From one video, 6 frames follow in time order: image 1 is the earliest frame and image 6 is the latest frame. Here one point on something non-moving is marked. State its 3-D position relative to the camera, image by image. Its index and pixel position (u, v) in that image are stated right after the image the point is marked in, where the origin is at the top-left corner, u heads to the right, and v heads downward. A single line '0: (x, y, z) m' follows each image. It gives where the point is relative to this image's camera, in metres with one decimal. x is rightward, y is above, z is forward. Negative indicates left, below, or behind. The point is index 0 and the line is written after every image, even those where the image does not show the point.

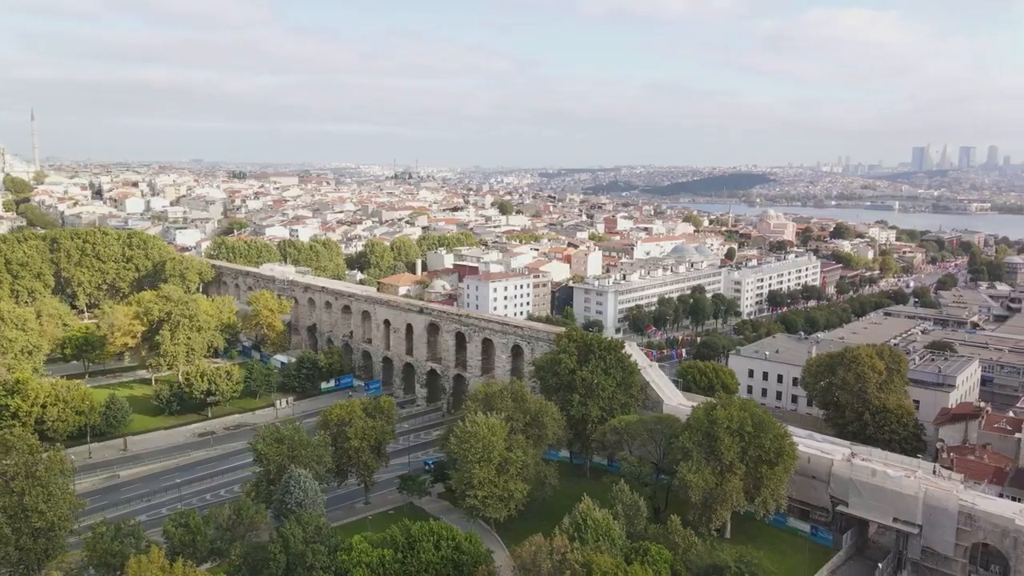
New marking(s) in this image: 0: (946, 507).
0: (+11.7, -5.9, +18.8) m
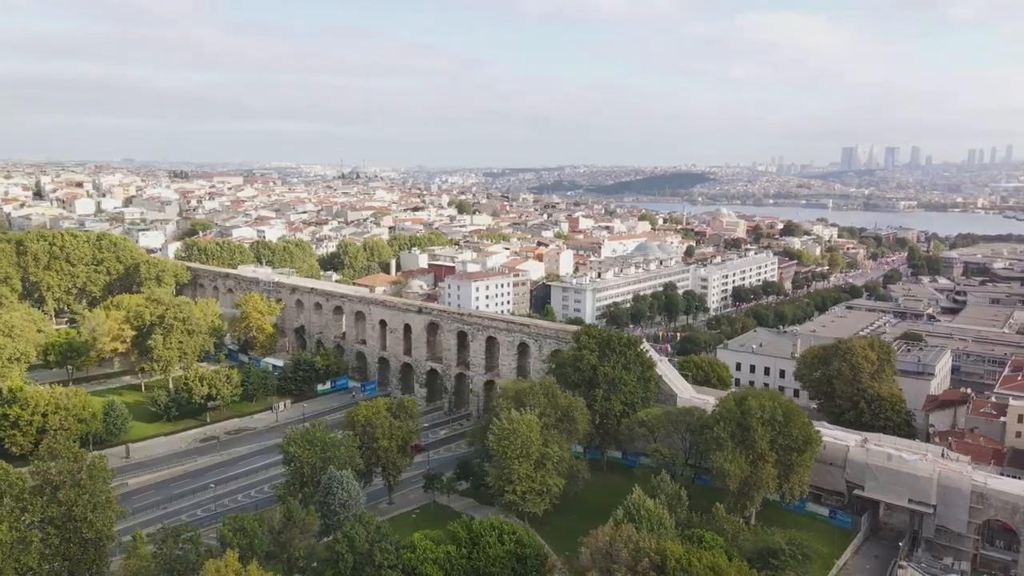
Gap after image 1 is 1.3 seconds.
0: (+12.8, -5.7, +19.9) m
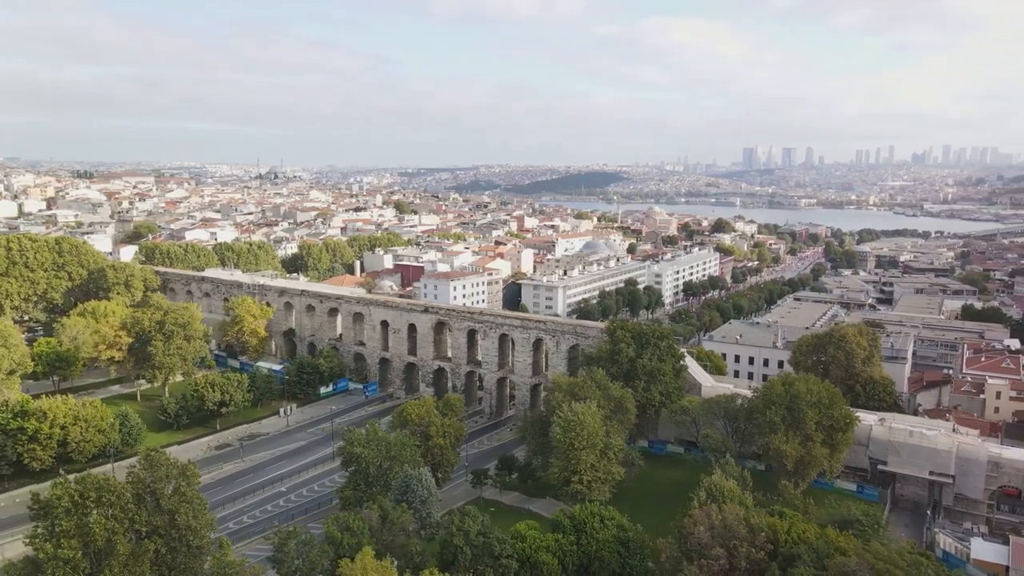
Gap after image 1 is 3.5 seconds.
0: (+14.6, -5.3, +21.8) m
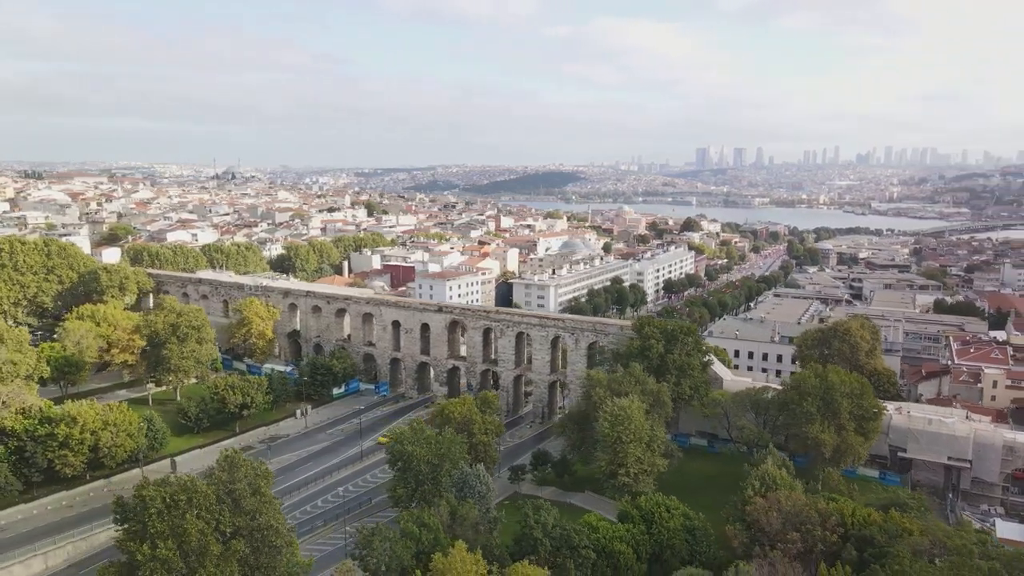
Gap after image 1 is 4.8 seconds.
0: (+15.9, -5.1, +23.0) m
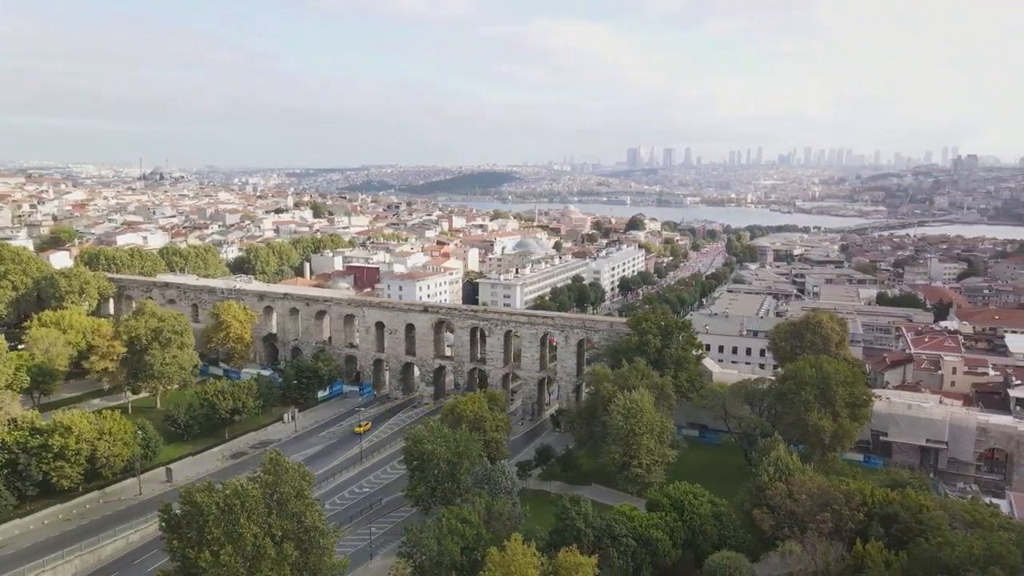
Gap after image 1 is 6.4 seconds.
0: (+16.2, -4.9, +24.6) m
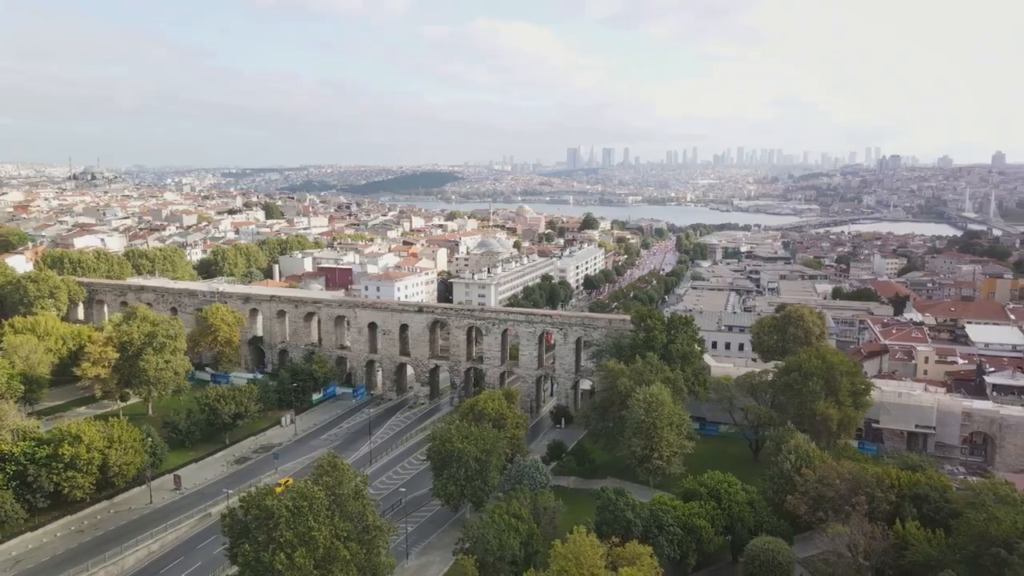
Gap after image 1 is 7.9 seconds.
0: (+16.6, -4.6, +26.1) m
